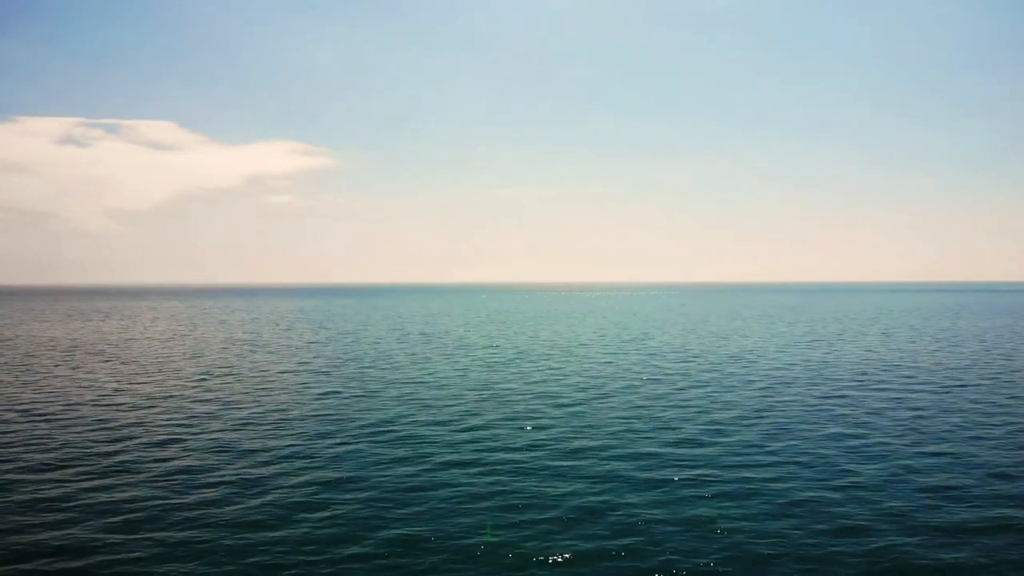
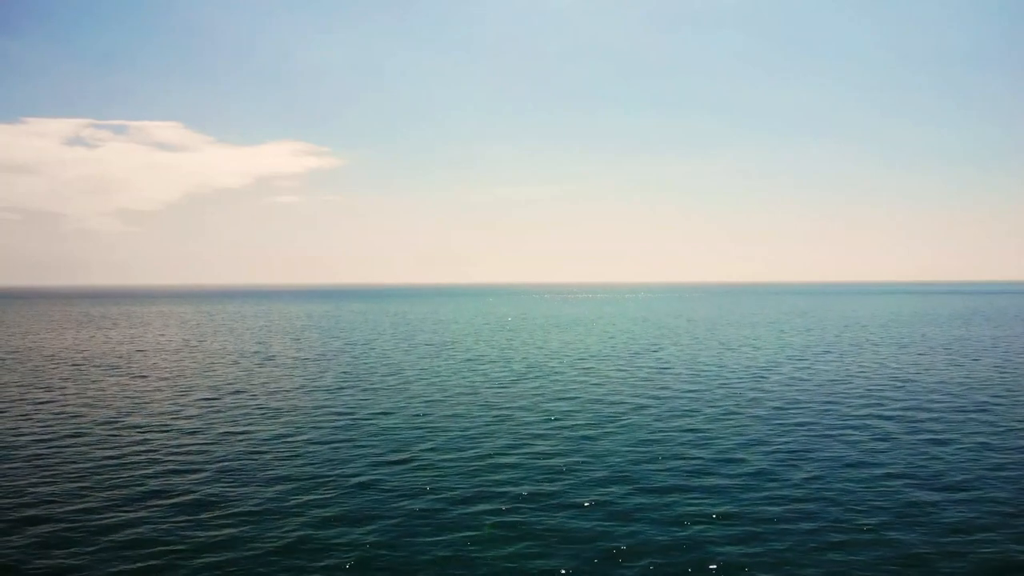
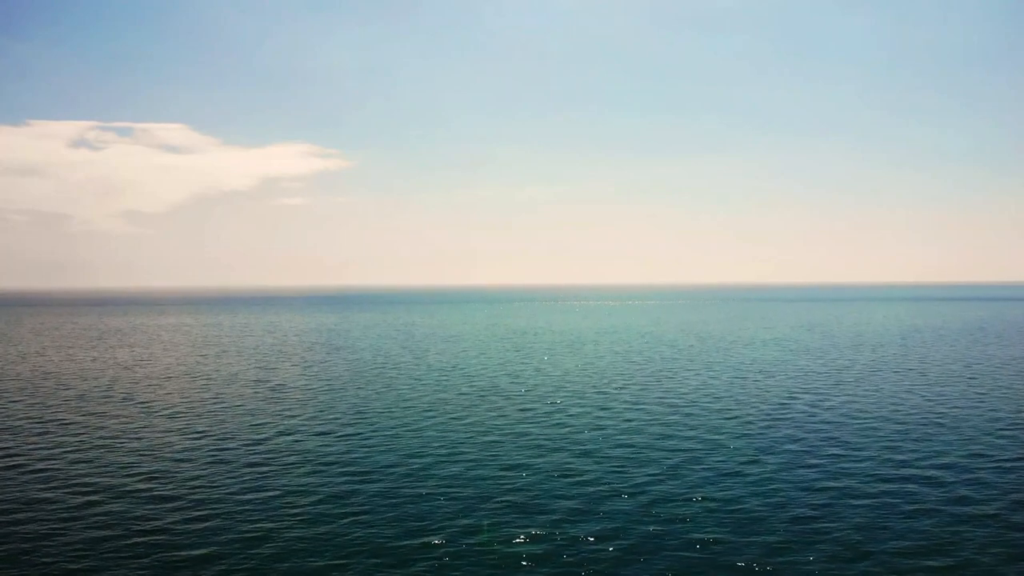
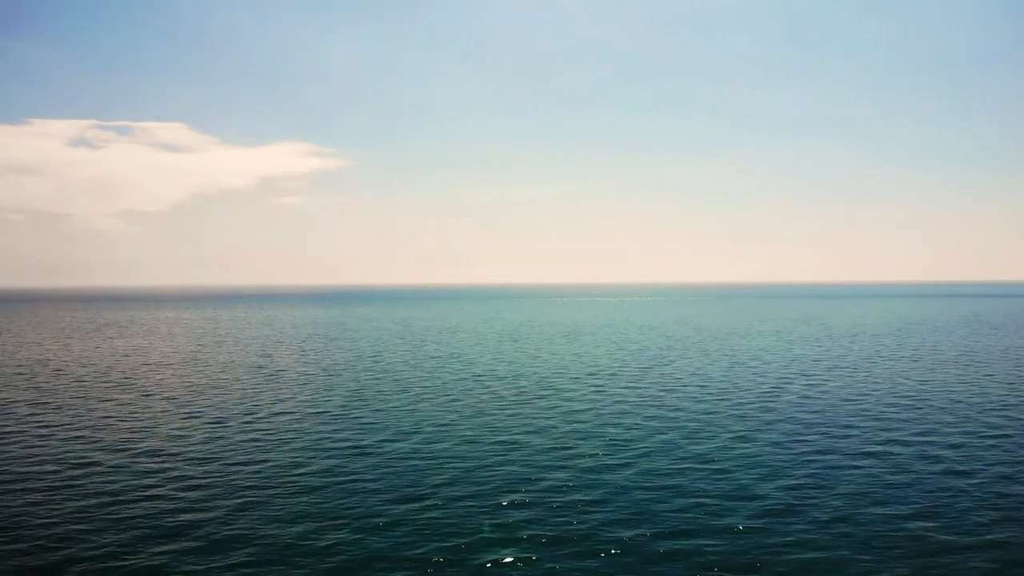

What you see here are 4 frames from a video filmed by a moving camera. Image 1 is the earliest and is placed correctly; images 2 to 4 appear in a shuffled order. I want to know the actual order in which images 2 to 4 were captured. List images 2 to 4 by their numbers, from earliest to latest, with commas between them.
2, 4, 3
